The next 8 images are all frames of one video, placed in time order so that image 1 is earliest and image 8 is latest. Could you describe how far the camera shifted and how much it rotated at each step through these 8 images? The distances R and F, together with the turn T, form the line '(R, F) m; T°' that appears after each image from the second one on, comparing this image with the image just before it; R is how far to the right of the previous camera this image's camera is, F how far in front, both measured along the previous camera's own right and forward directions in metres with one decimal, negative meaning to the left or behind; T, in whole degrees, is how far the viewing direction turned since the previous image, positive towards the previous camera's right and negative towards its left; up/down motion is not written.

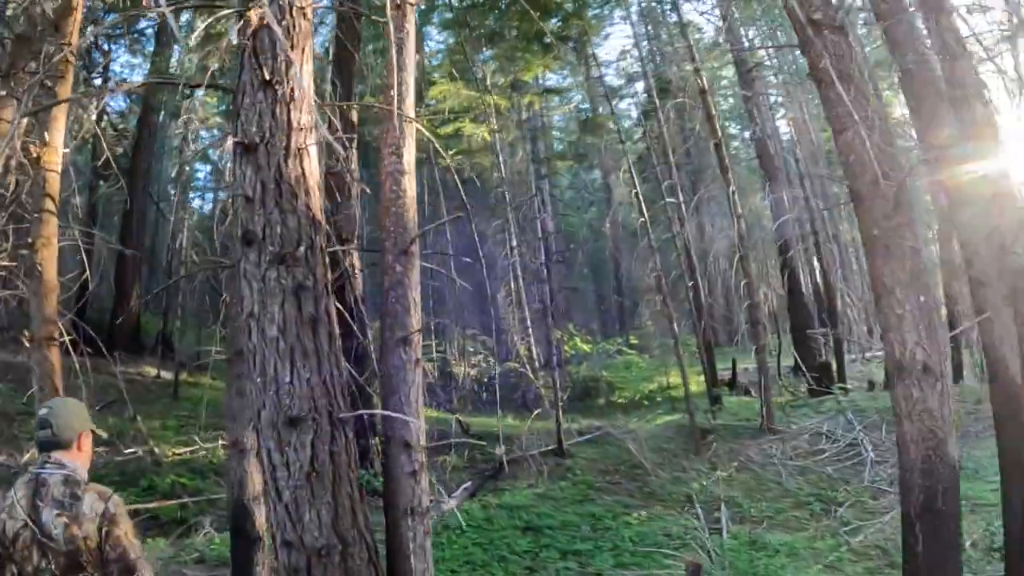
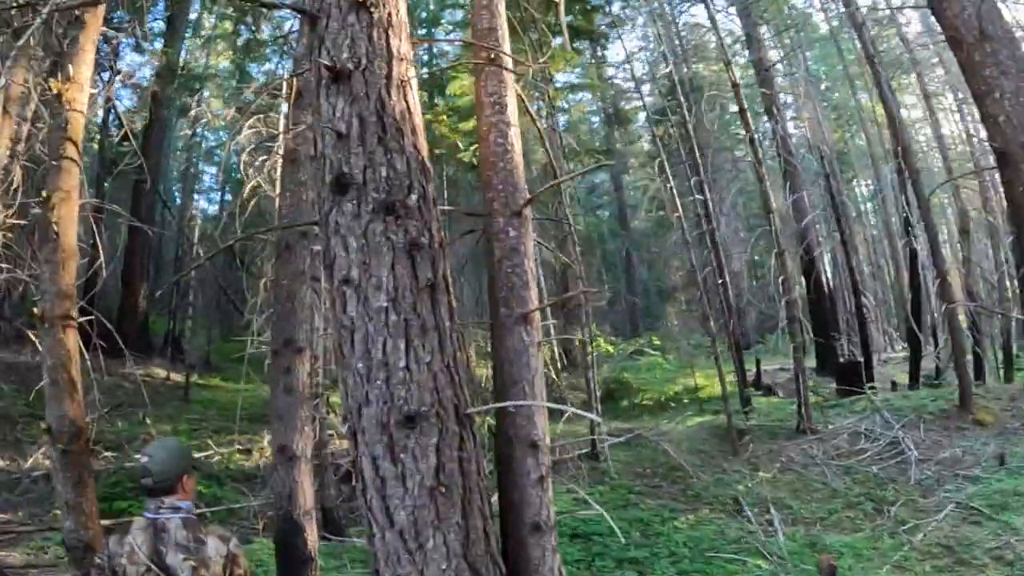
(-0.3, +0.4) m; 0°
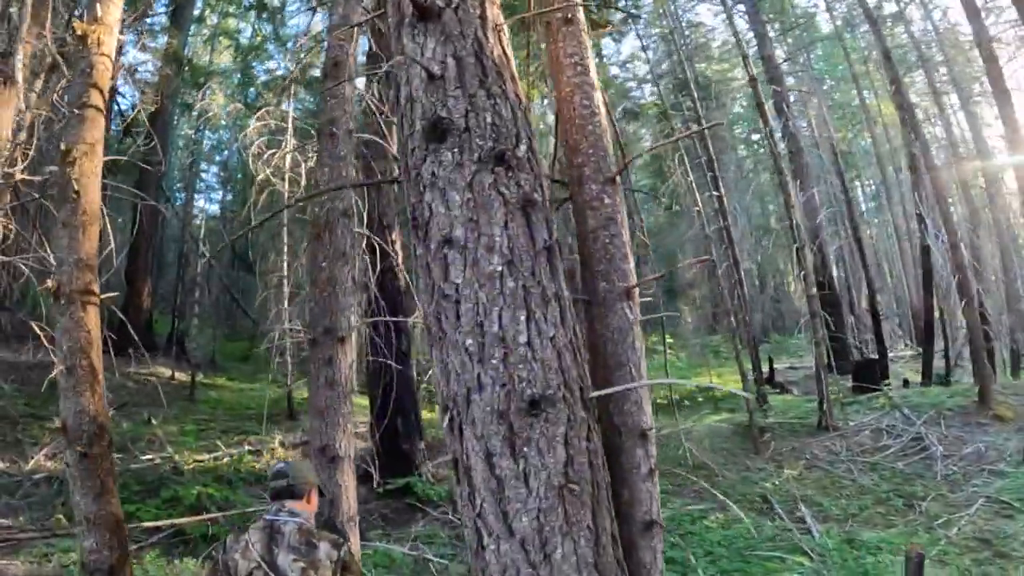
(-0.2, +0.2) m; 0°
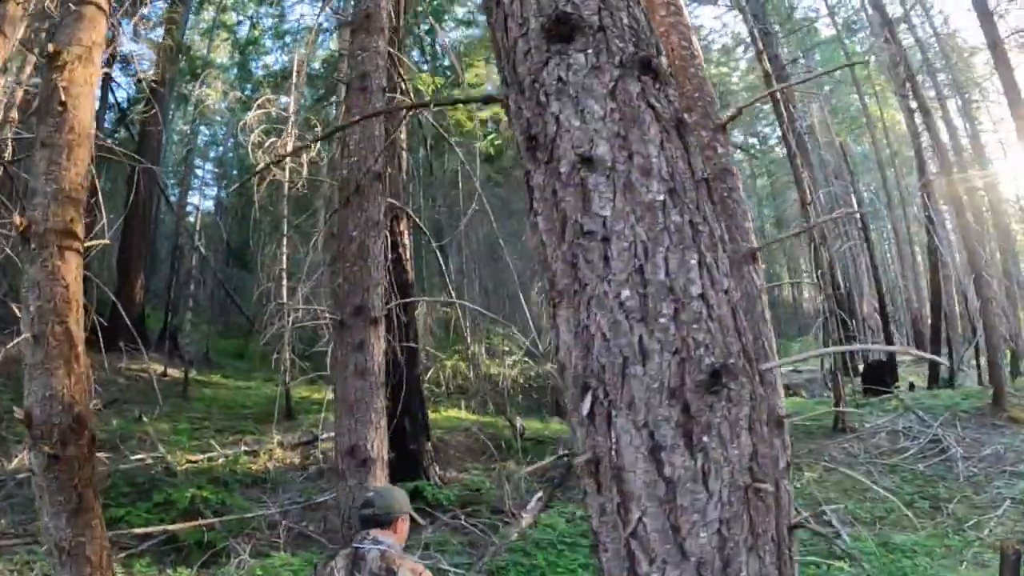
(-0.2, +0.3) m; +1°
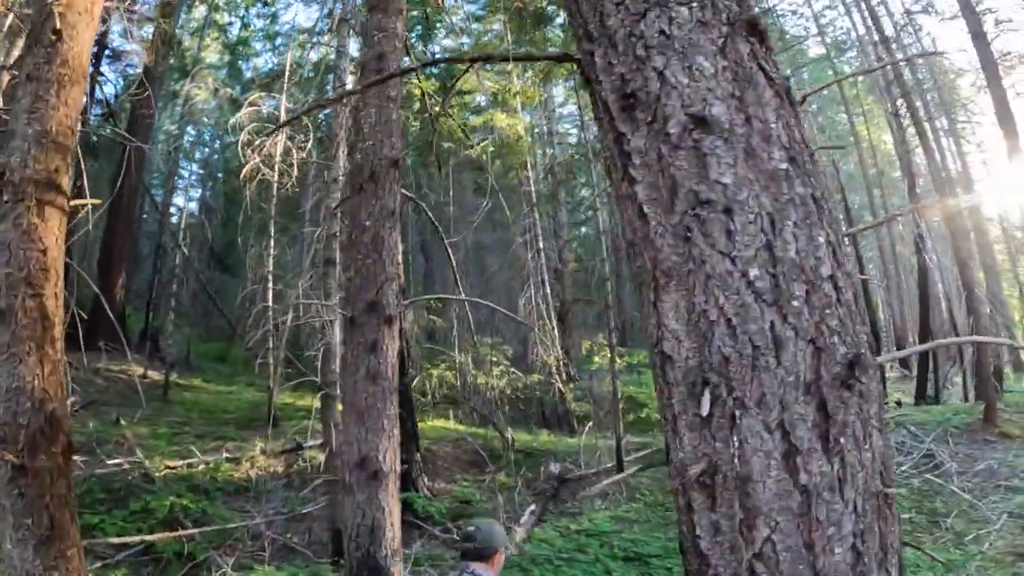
(-0.1, +0.2) m; +1°
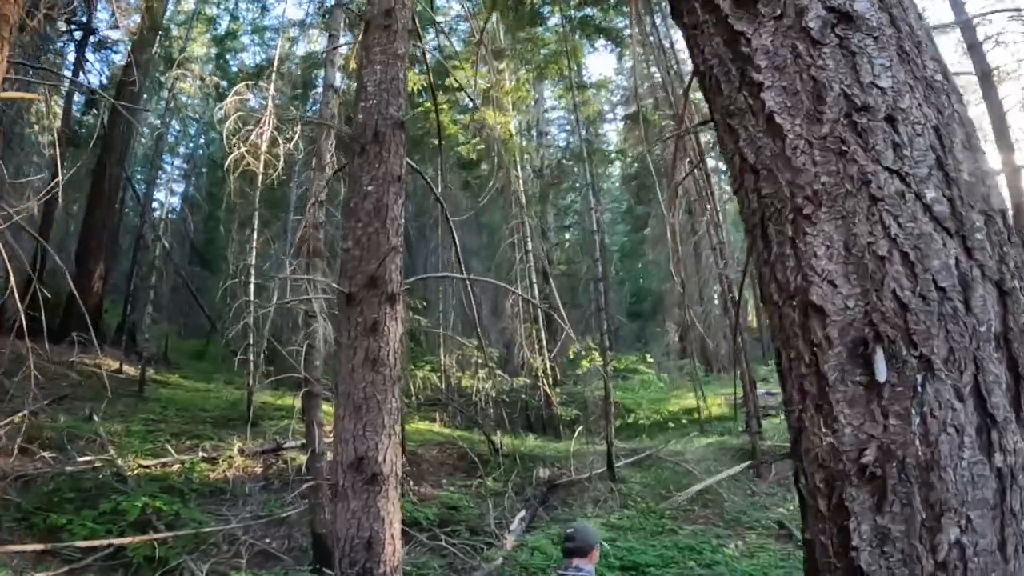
(-0.1, +0.3) m; +1°
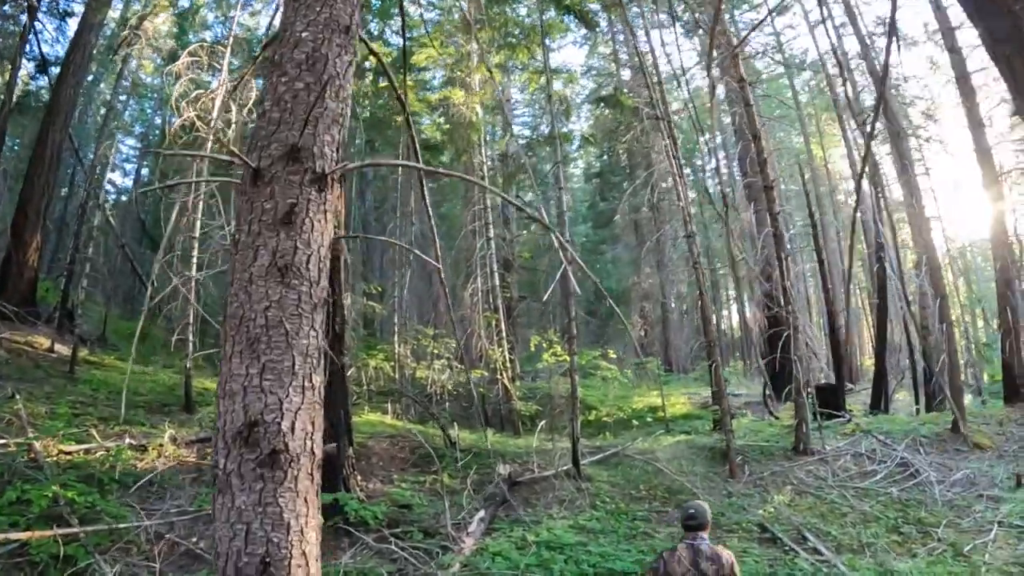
(-0.1, +0.6) m; +3°
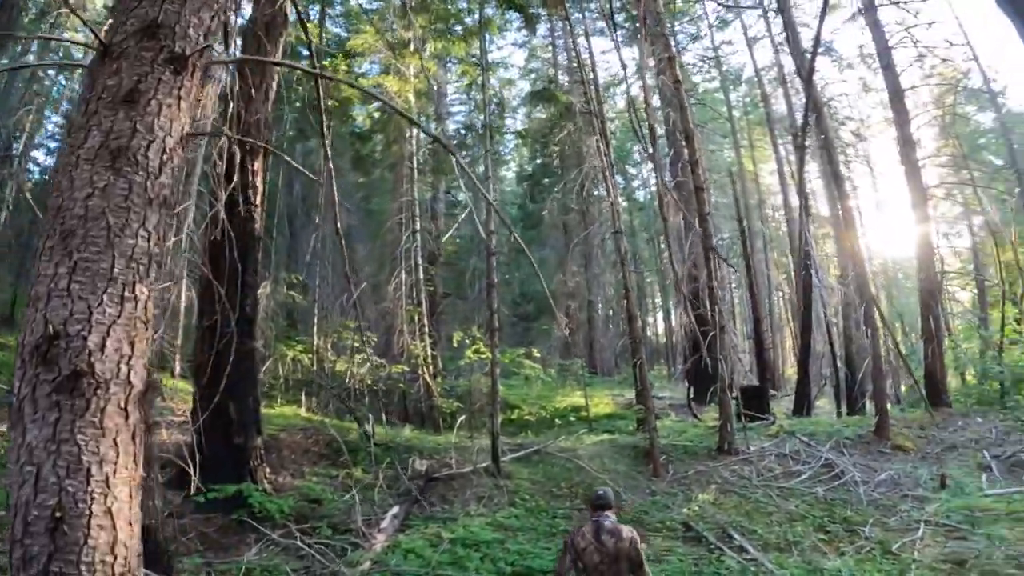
(0.0, +0.3) m; +5°
